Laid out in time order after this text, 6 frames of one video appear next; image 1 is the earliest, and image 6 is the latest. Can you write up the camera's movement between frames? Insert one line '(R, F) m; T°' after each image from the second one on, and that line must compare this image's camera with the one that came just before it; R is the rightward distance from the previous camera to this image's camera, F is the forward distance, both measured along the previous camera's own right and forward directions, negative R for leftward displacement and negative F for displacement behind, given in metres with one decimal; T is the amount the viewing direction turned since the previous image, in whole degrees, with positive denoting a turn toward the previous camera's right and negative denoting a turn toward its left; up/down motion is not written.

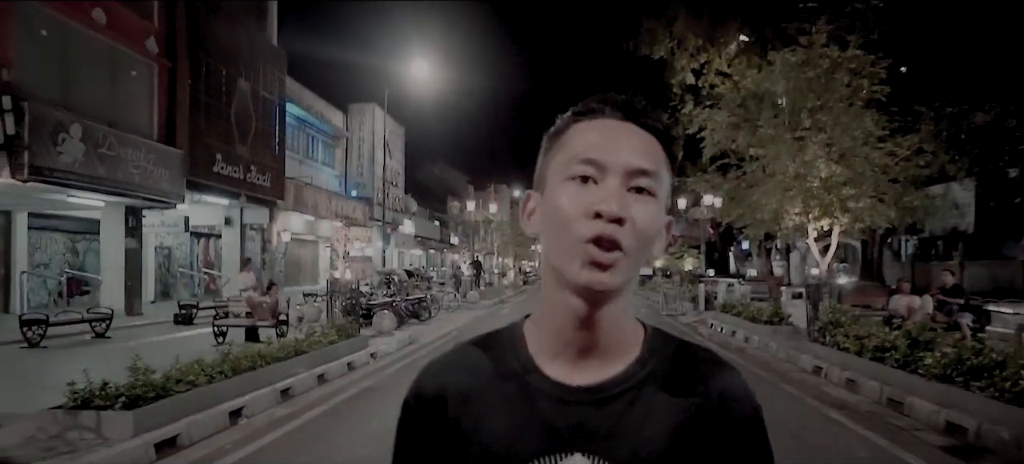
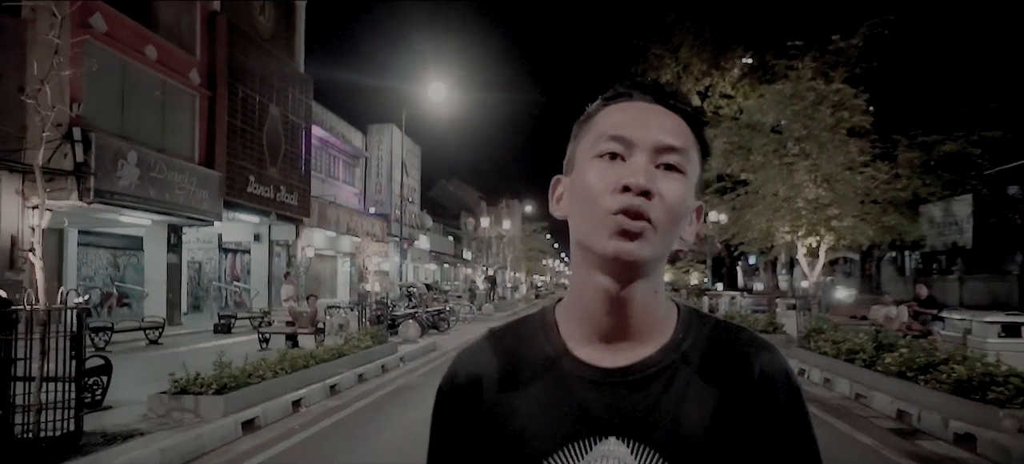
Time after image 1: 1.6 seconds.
(-0.1, -1.6) m; -1°
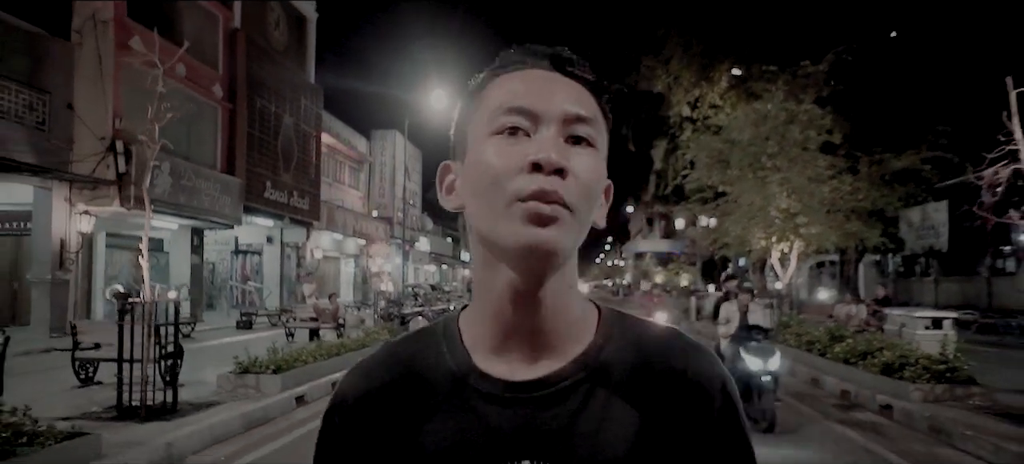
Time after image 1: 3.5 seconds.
(-0.2, -1.8) m; 0°
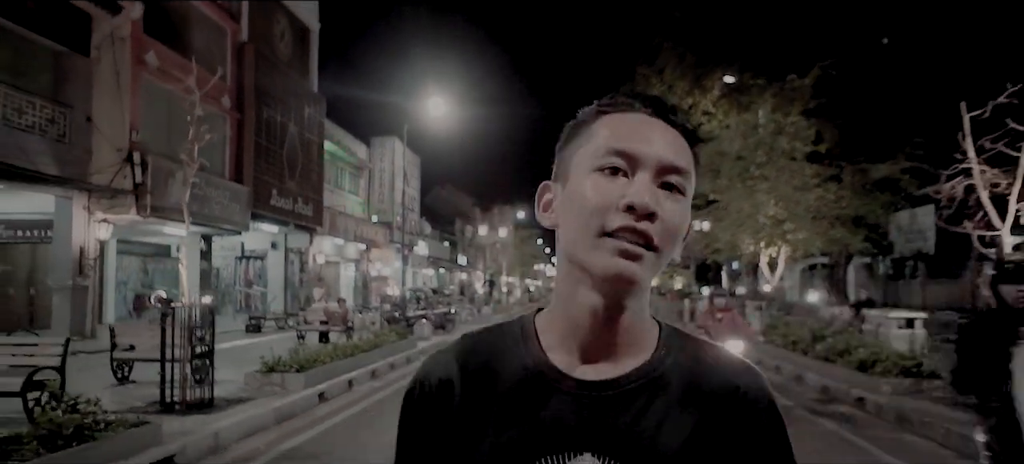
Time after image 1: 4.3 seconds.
(-0.1, -0.9) m; 0°
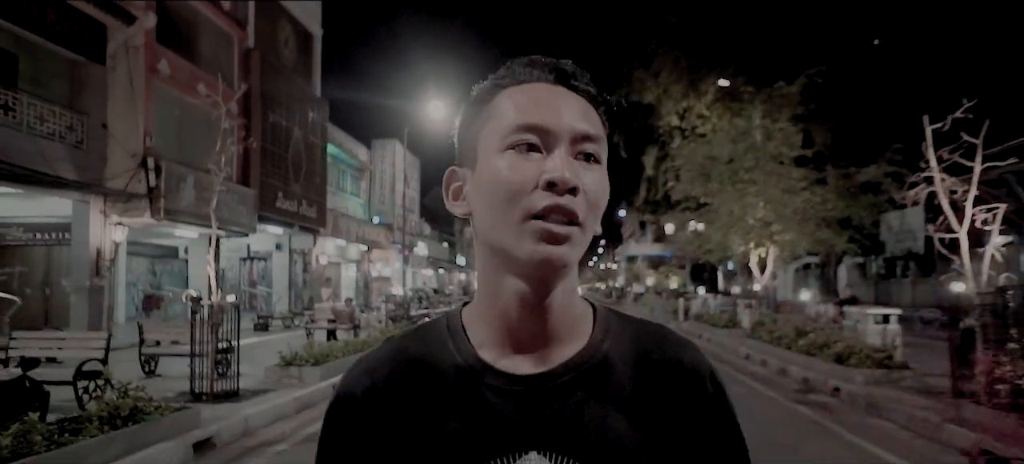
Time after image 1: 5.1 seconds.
(-0.1, -0.8) m; 0°
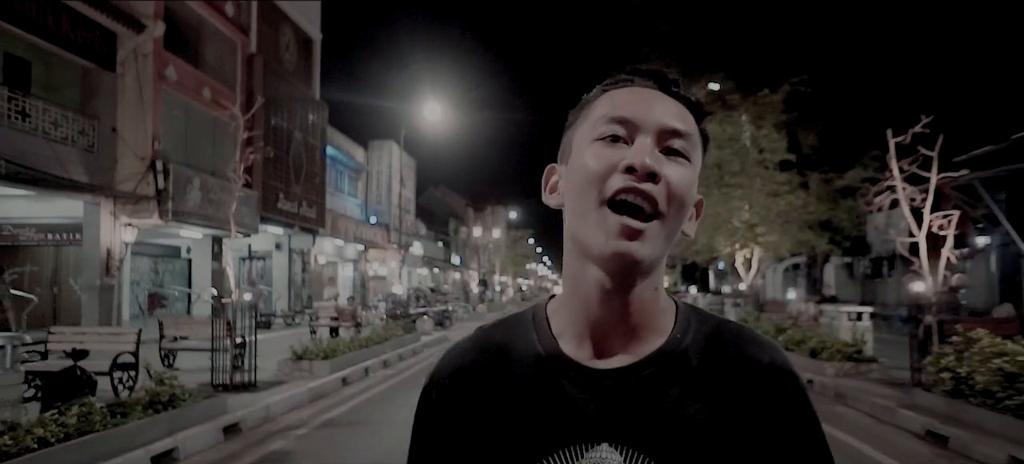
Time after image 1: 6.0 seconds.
(-0.1, -0.8) m; 0°
